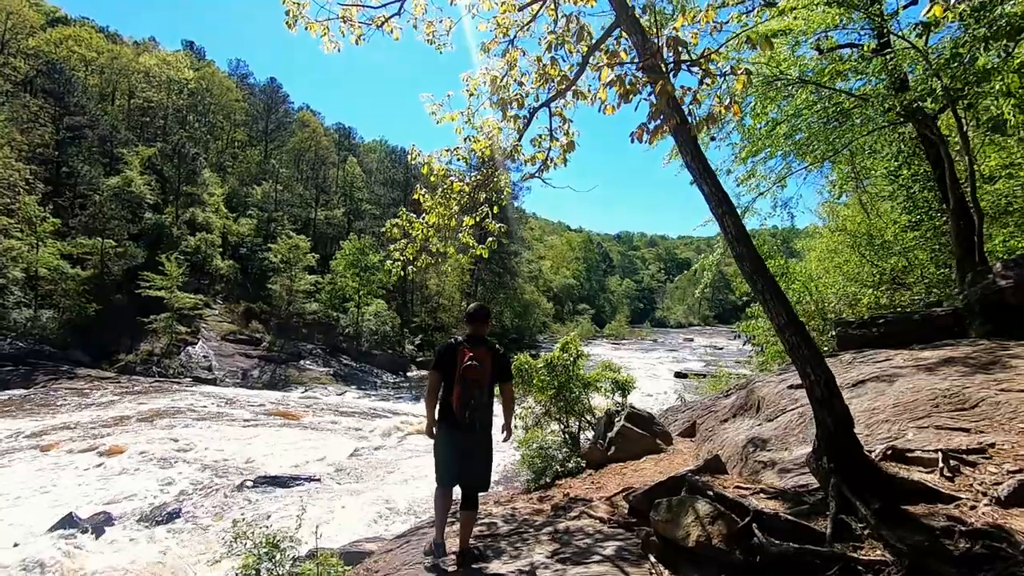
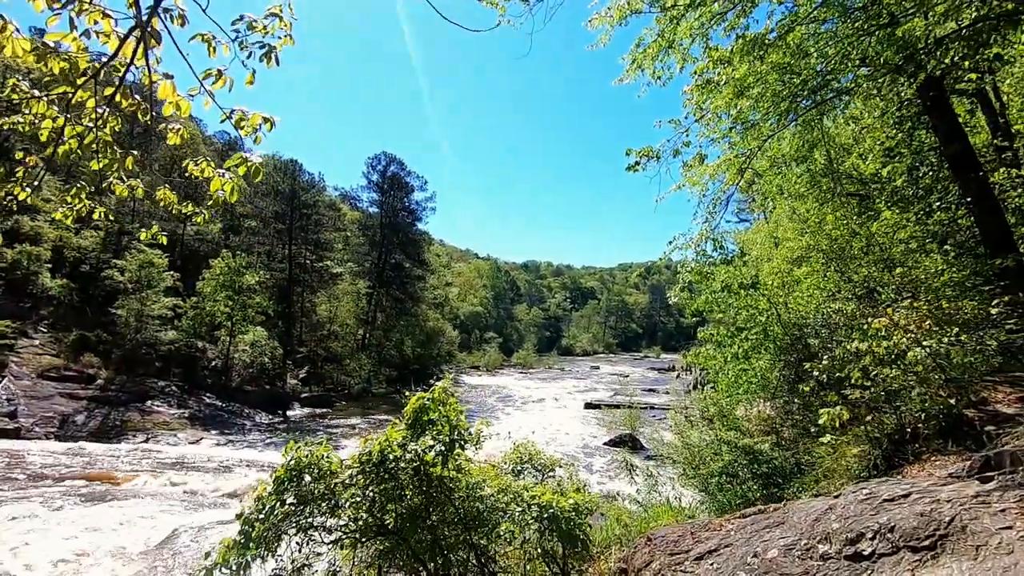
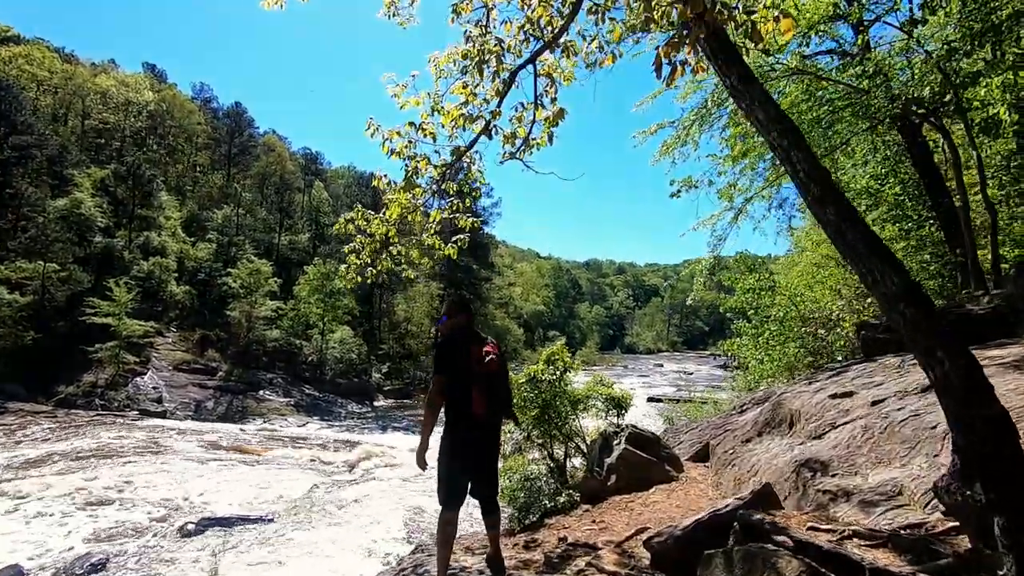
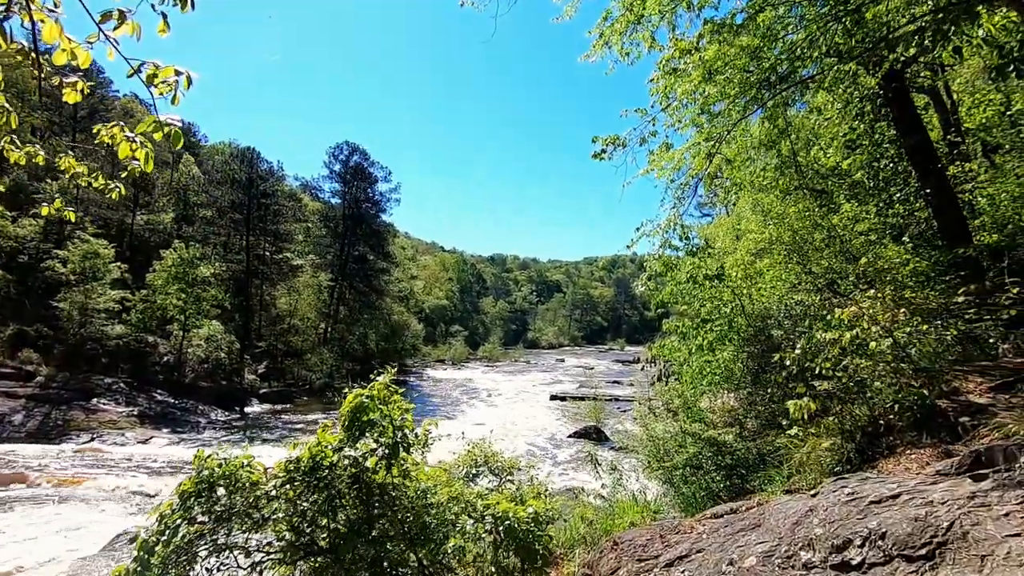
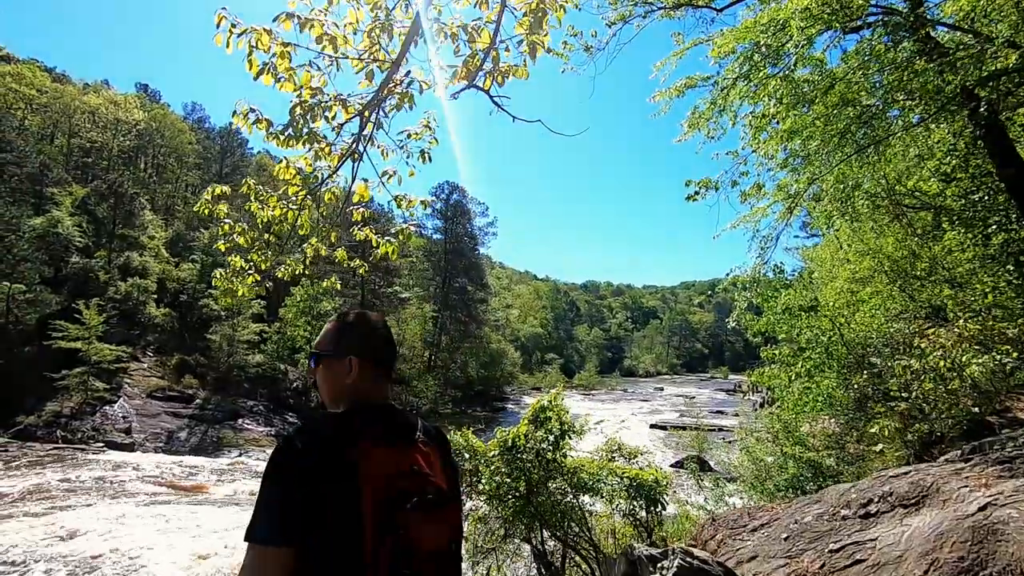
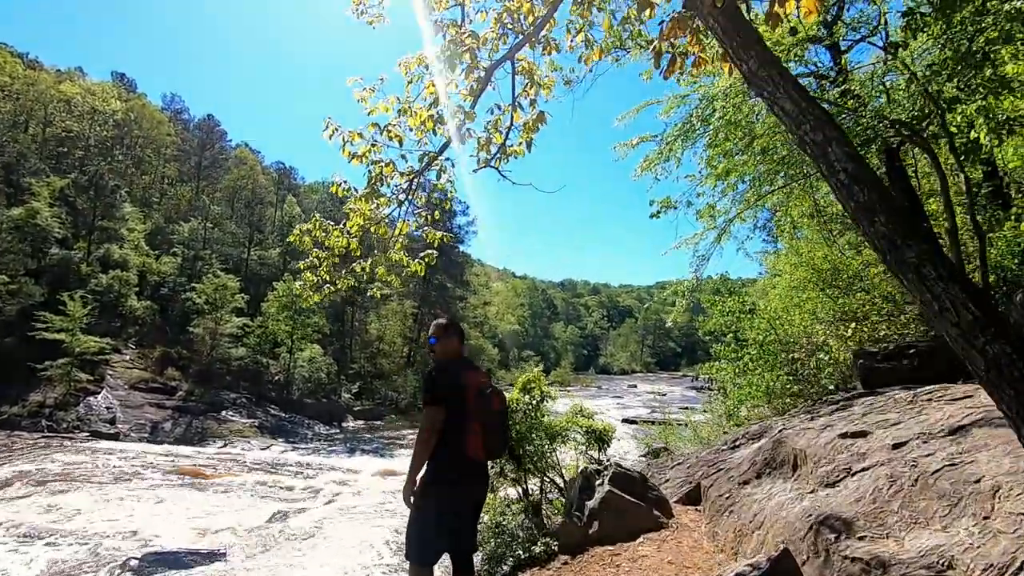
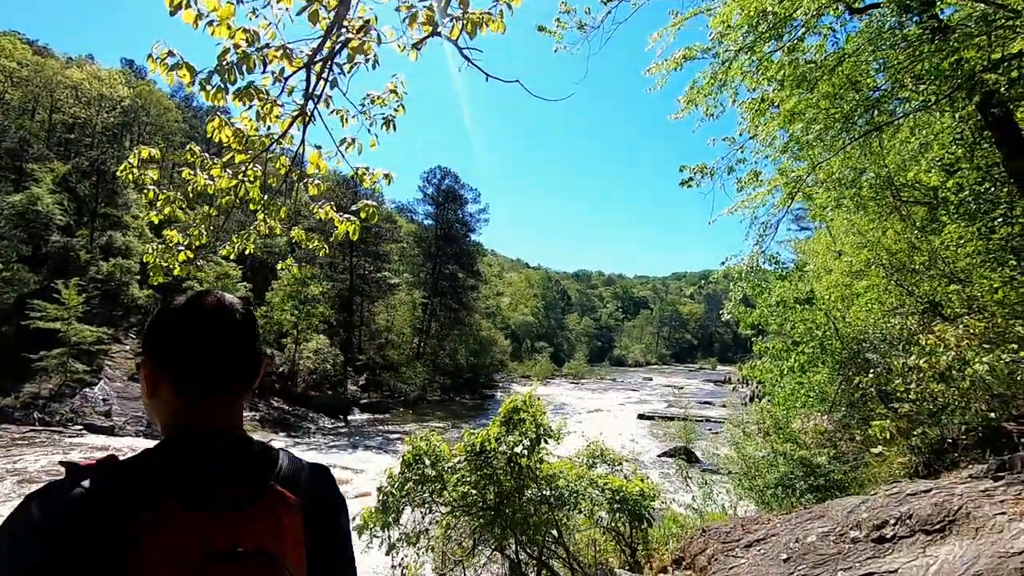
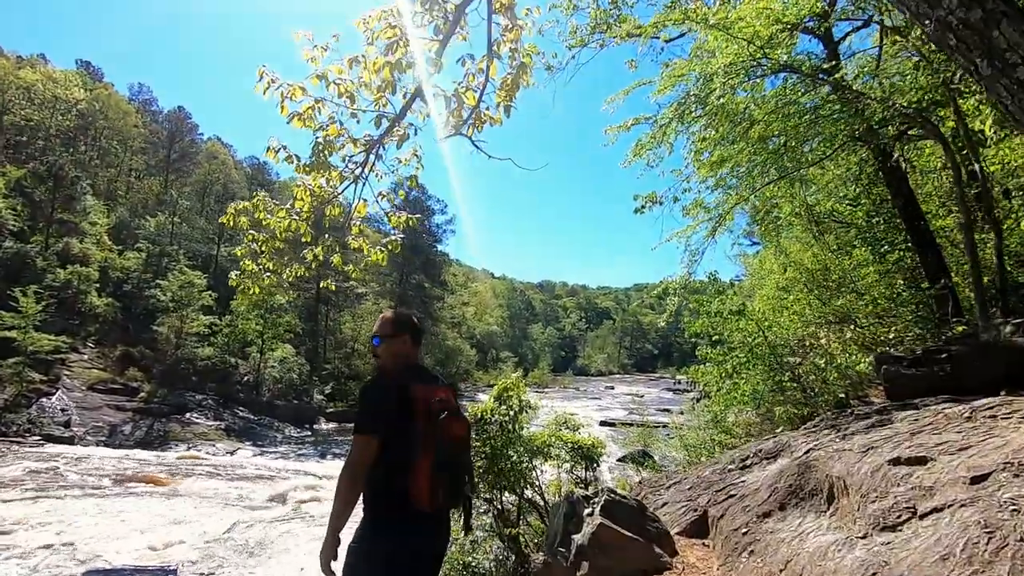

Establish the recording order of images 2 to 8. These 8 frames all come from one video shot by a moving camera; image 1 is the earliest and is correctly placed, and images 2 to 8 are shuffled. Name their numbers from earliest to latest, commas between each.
3, 6, 8, 5, 7, 2, 4
